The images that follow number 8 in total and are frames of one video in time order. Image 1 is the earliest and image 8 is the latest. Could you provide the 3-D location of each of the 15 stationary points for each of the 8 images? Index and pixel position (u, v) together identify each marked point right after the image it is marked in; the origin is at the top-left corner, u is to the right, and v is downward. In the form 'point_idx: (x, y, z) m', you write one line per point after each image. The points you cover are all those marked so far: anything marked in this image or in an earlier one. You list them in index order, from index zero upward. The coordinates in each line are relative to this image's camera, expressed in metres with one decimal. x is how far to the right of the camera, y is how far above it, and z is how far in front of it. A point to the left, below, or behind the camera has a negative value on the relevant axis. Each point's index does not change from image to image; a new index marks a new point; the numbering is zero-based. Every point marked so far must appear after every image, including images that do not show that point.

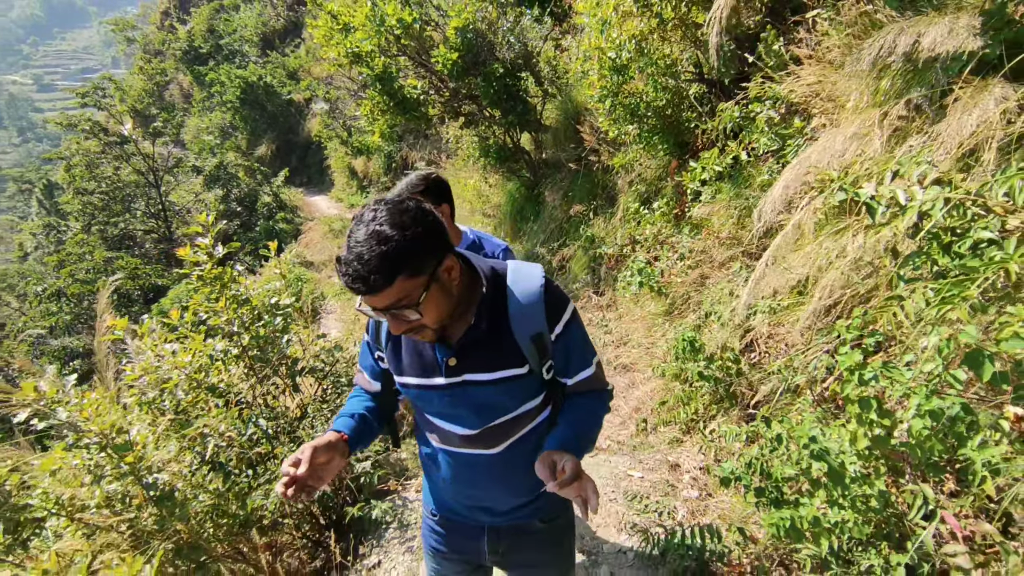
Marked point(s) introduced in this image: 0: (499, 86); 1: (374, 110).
0: (-0.2, +2.5, +7.1) m
1: (-1.8, +2.3, +7.6) m
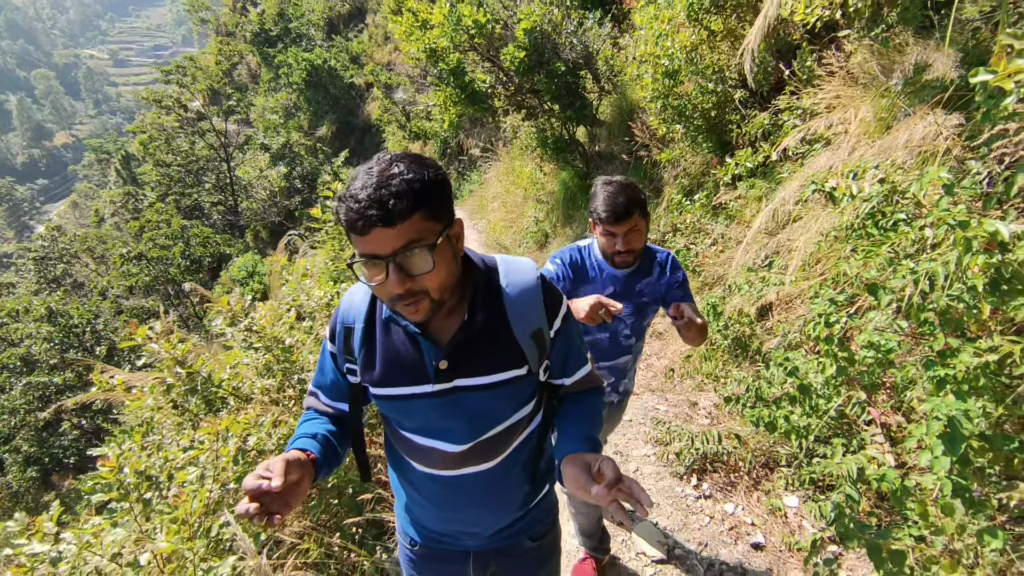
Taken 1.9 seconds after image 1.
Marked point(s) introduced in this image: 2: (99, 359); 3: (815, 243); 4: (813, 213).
0: (+0.6, +2.8, +7.8) m
1: (-1.0, +2.7, +8.5) m
2: (-13.3, -2.3, +18.5) m
3: (+1.5, +0.3, +3.3) m
4: (+1.6, +0.5, +3.4) m
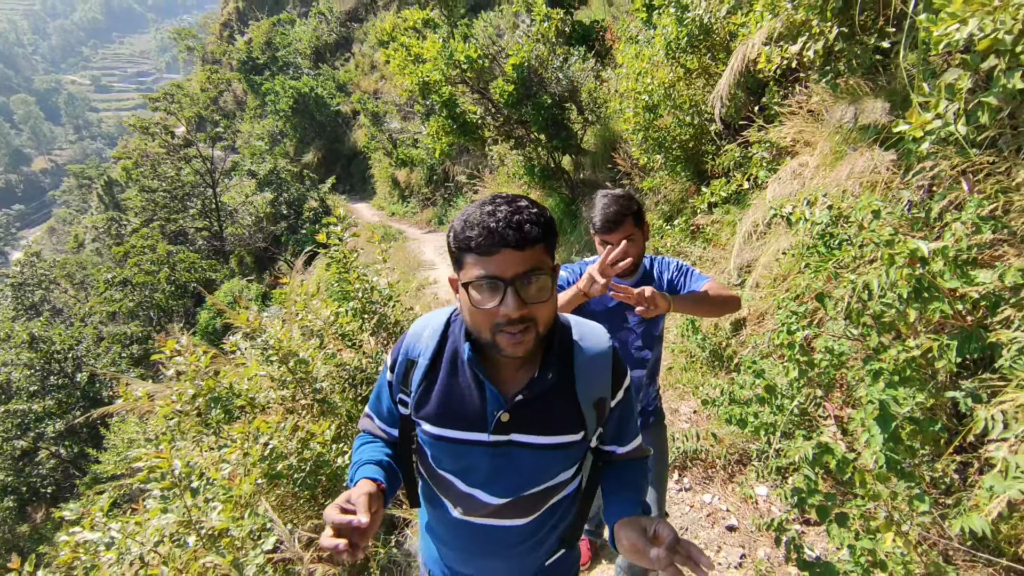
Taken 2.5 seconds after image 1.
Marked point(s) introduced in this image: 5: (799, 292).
0: (+0.5, +2.5, +8.3) m
1: (-1.1, +2.4, +8.9) m
2: (-13.7, -3.1, +18.4) m
3: (+1.5, +0.2, +3.7) m
4: (+1.5, +0.4, +3.8) m
5: (+1.4, 0.0, +3.2) m
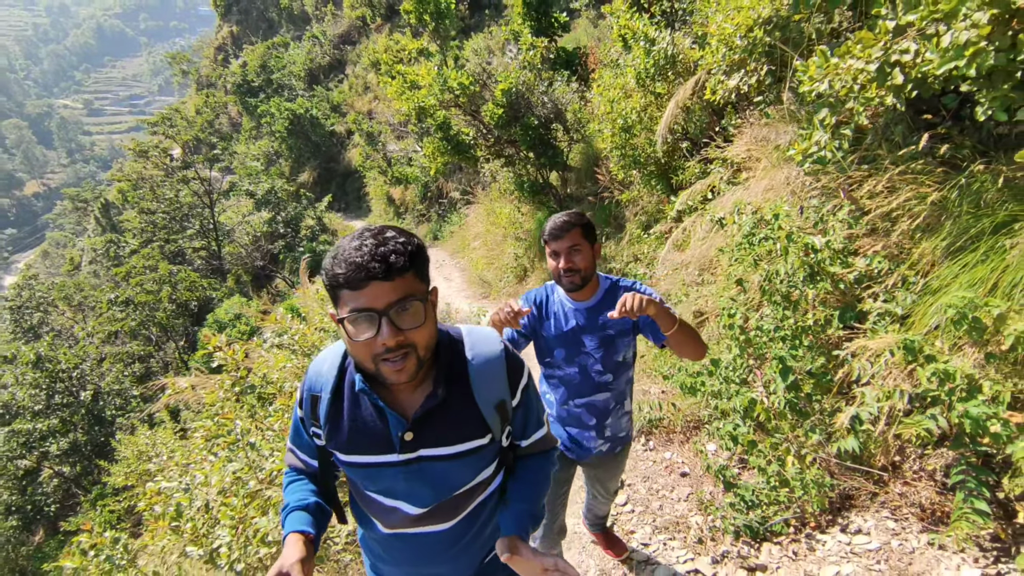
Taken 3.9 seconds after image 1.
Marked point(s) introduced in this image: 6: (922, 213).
0: (+0.3, +2.4, +9.0) m
1: (-1.3, +2.2, +9.6) m
2: (-13.8, -3.8, +18.8) m
3: (+1.4, +0.2, +4.4) m
4: (+1.5, +0.4, +4.5) m
5: (+1.4, +0.1, +3.9) m
6: (+1.8, +0.3, +2.6) m
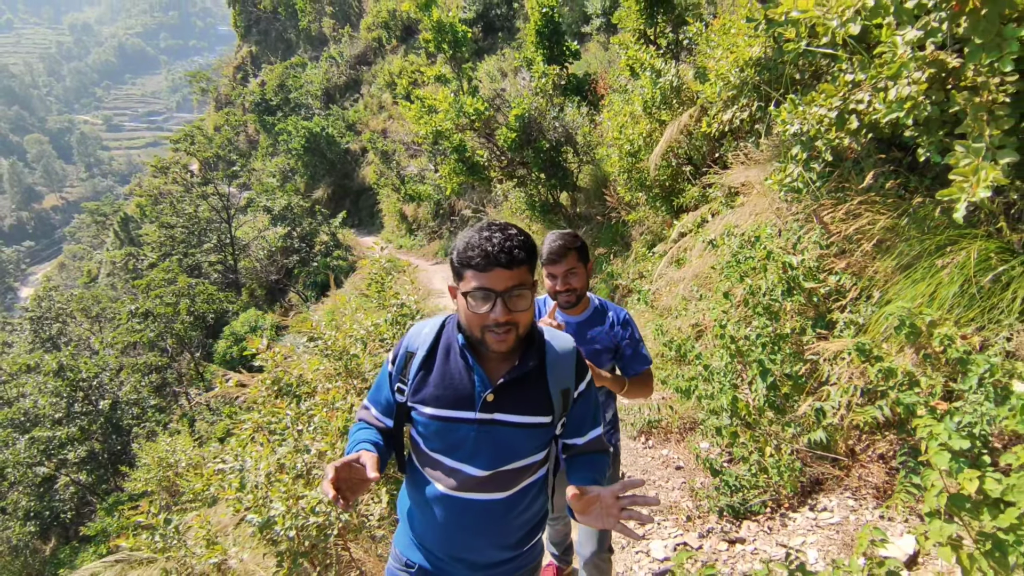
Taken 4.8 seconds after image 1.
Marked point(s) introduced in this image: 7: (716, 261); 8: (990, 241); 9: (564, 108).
0: (+0.5, +2.1, +9.5) m
1: (-1.1, +2.0, +10.1) m
2: (-13.5, -4.1, +19.3) m
3: (+1.5, +0.1, +4.8) m
4: (+1.6, +0.3, +4.9) m
5: (+1.5, 0.0, +4.3) m
6: (+1.9, +0.3, +3.0) m
7: (+1.6, +0.2, +4.6) m
8: (+2.0, +0.2, +2.4) m
9: (+0.9, +3.0, +9.7) m
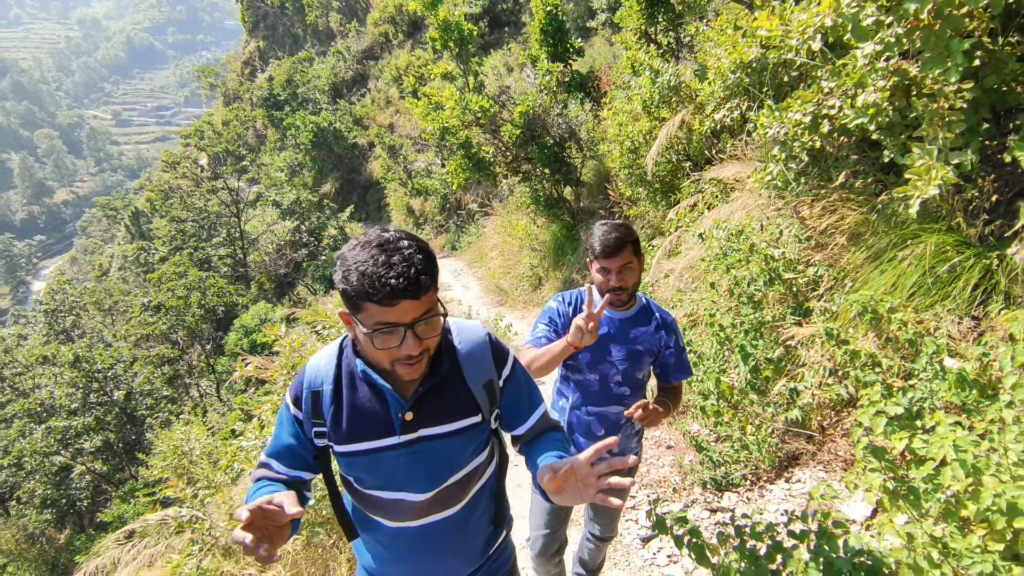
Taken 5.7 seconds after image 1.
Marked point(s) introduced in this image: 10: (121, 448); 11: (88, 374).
0: (+0.6, +2.2, +9.7) m
1: (-1.0, +2.1, +10.4) m
2: (-13.3, -3.9, +19.8) m
3: (+1.5, +0.2, +5.0) m
4: (+1.6, +0.4, +5.1) m
5: (+1.5, 0.0, +4.5) m
6: (+1.9, +0.3, +3.2) m
7: (+1.6, +0.3, +4.8) m
8: (+2.0, +0.2, +2.7) m
9: (+0.9, +3.1, +9.9) m
10: (-13.3, -5.4, +19.8) m
11: (-14.2, -2.9, +19.6) m
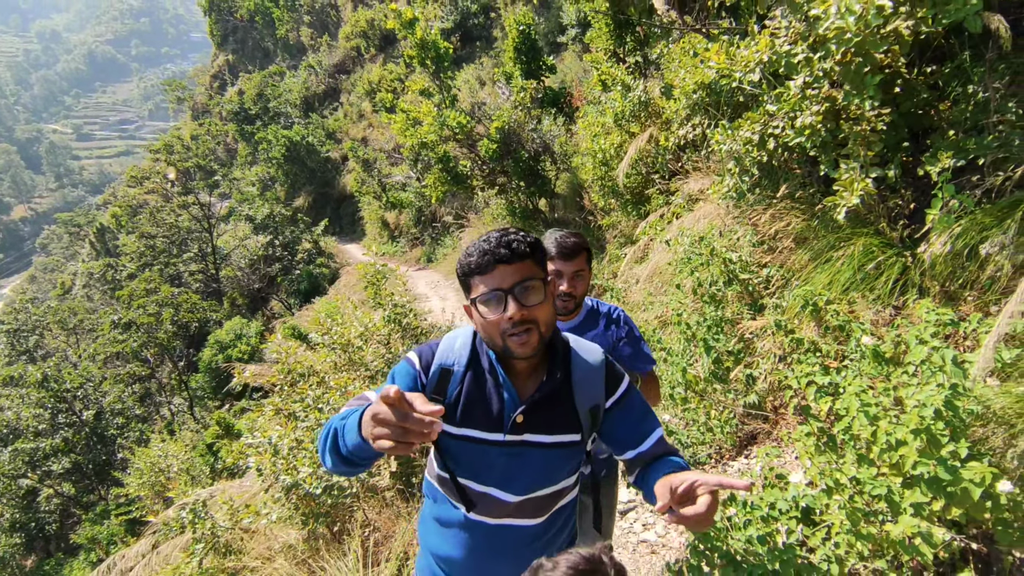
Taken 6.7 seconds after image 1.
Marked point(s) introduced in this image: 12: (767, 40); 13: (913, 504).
0: (+0.2, +2.1, +10.1) m
1: (-1.4, +1.9, +10.7) m
2: (-14.1, -4.5, +19.5) m
3: (+1.4, +0.2, +5.4) m
4: (+1.4, +0.3, +5.5) m
5: (+1.3, 0.0, +5.0) m
6: (+1.8, +0.3, +3.7) m
7: (+1.4, +0.3, +5.2) m
8: (+1.9, +0.3, +3.1) m
9: (+0.5, +3.0, +10.4) m
10: (-14.0, -6.0, +19.5) m
11: (-15.0, -3.5, +19.2) m
12: (+1.5, +1.4, +3.4) m
13: (+1.2, -0.6, +1.7) m
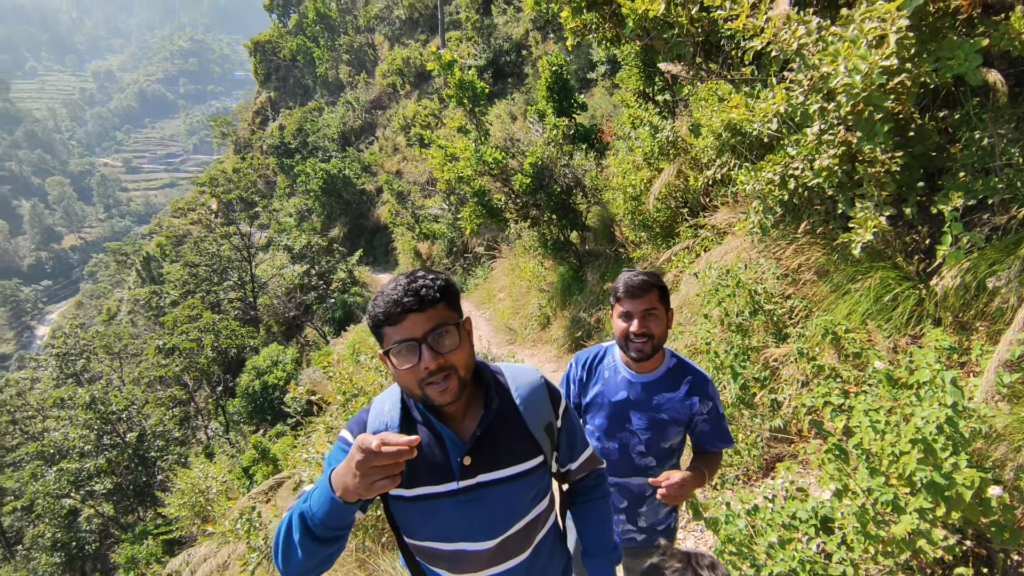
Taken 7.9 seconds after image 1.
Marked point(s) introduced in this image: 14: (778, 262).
0: (+0.8, +1.6, +10.5) m
1: (-0.8, +1.4, +11.1) m
2: (-13.1, -5.4, +20.2) m
3: (+1.7, -0.1, +5.7) m
4: (+1.8, 0.0, +5.8) m
5: (+1.7, -0.3, +5.2) m
6: (+2.0, +0.1, +3.9) m
7: (+1.8, 0.0, +5.5) m
8: (+2.2, +0.1, +3.3) m
9: (+1.1, +2.4, +10.8) m
10: (-13.0, -6.9, +20.1) m
11: (-14.0, -4.4, +20.0) m
12: (+1.7, +1.2, +3.7) m
13: (+1.3, -0.7, +1.9) m
14: (+1.9, +0.2, +4.1) m
